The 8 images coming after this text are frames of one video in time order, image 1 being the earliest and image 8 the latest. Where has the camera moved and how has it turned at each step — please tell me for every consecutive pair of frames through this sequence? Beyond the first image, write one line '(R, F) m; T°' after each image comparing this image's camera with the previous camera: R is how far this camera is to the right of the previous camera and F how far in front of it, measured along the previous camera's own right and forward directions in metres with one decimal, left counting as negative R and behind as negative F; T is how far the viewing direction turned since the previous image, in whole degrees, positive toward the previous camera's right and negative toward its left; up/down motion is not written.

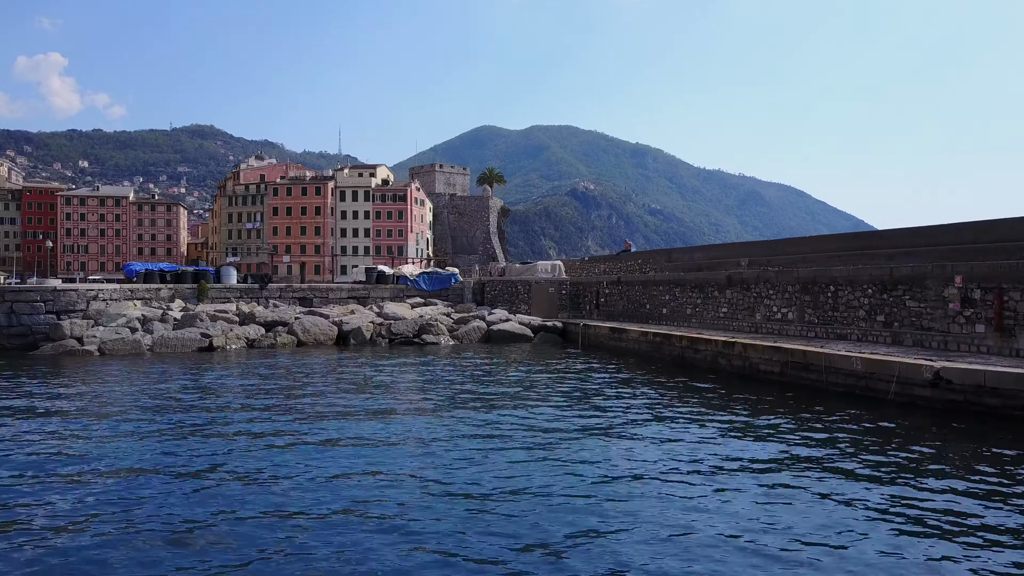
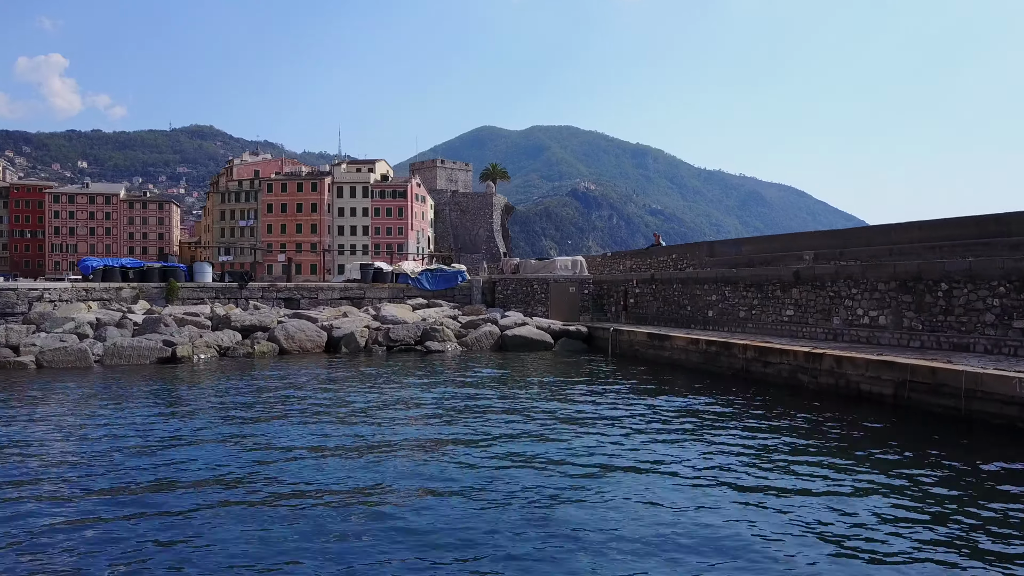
(-0.6, +4.2) m; 0°
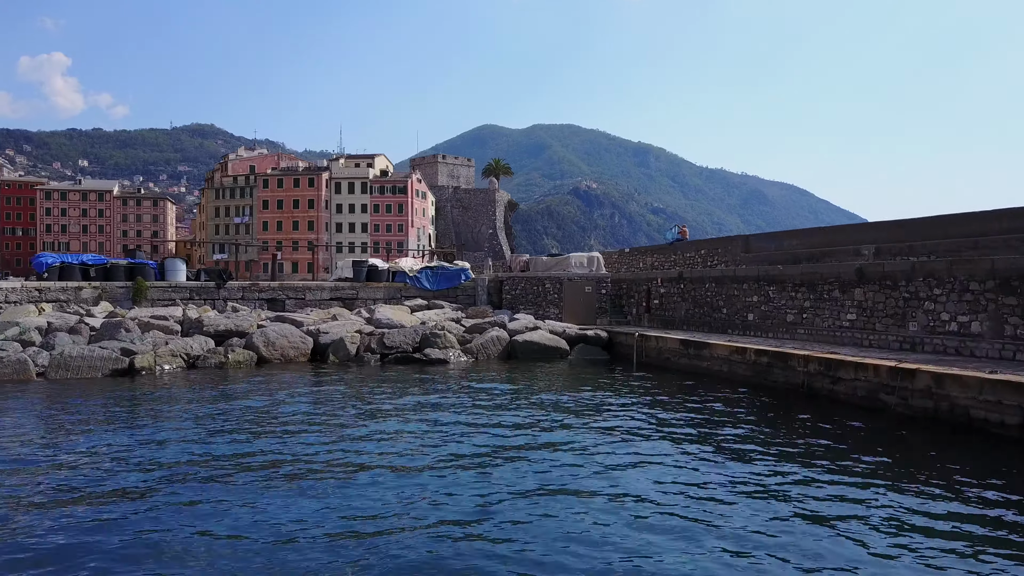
(-0.3, +3.0) m; 0°
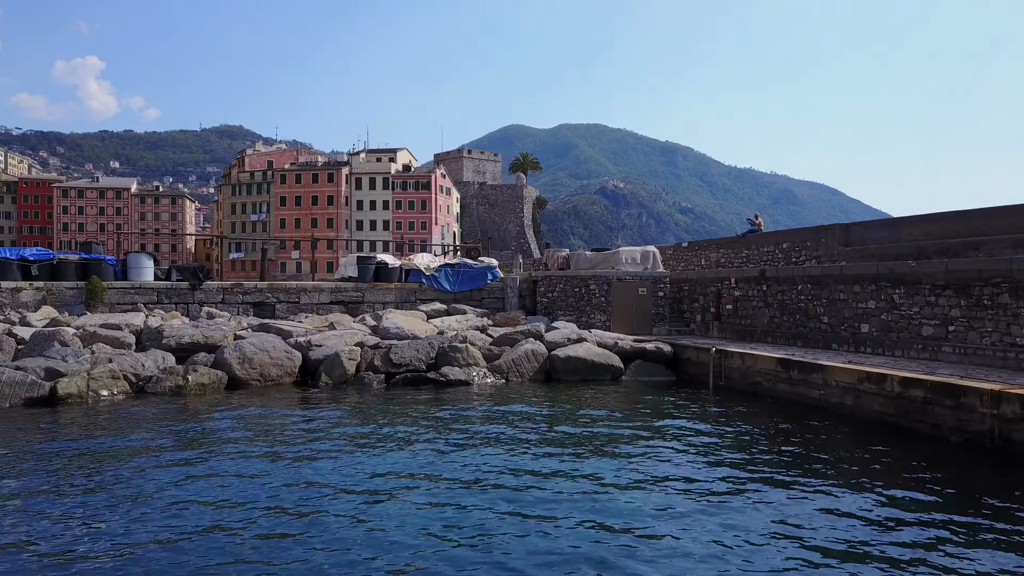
(-0.3, +4.7) m; -2°
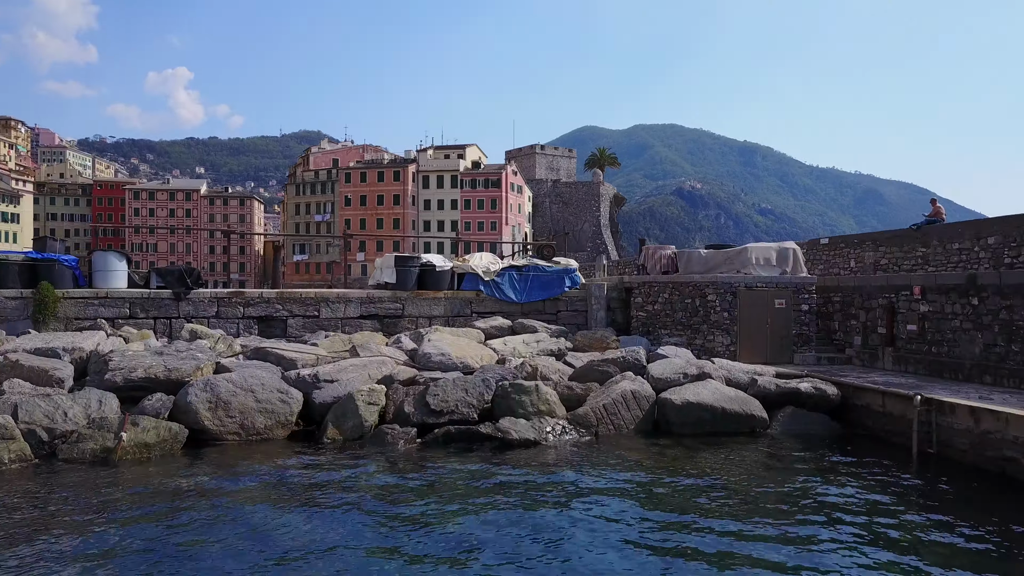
(-0.3, +5.6) m; -5°
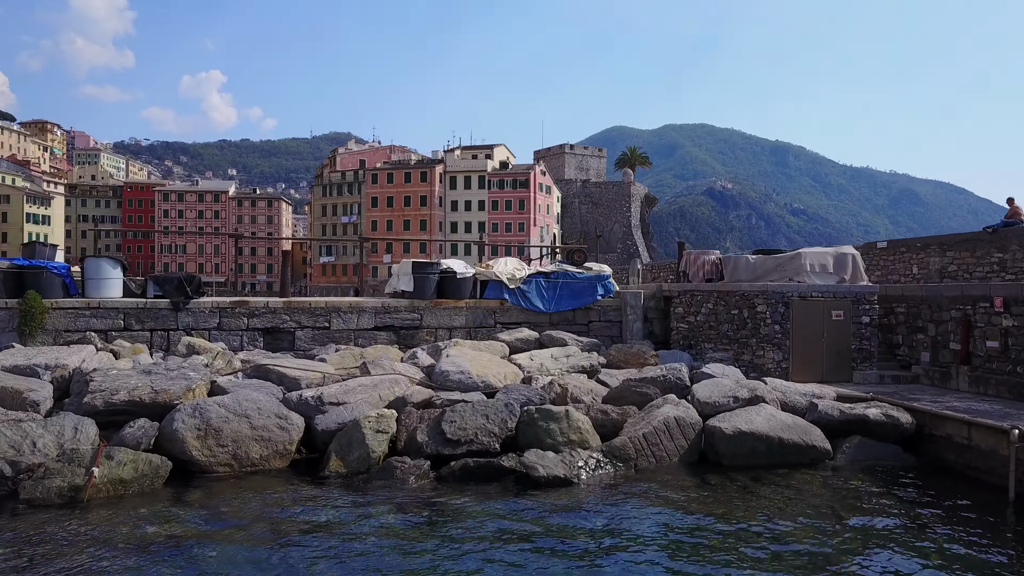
(0.0, +1.5) m; -2°
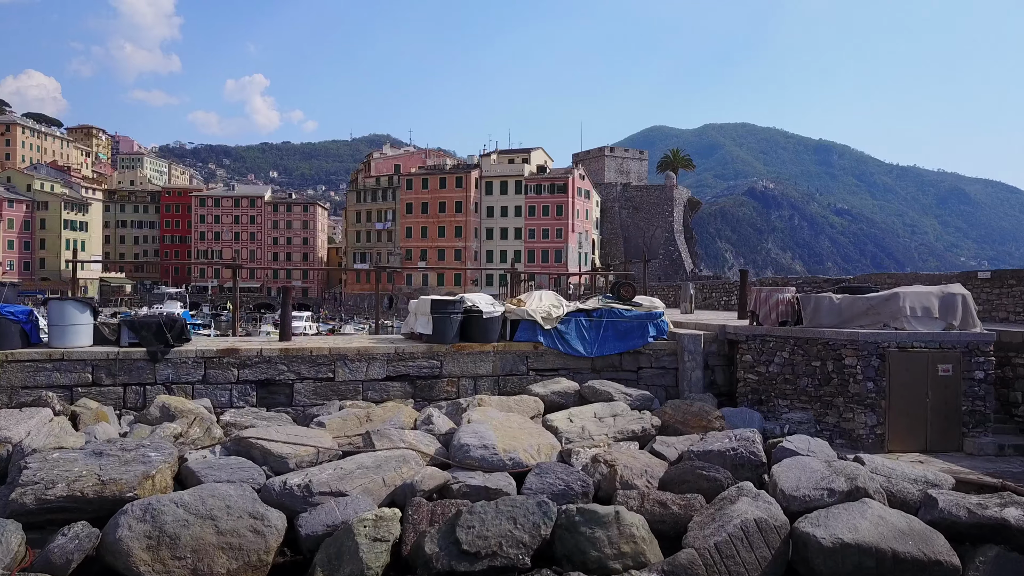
(0.0, +2.4) m; -3°
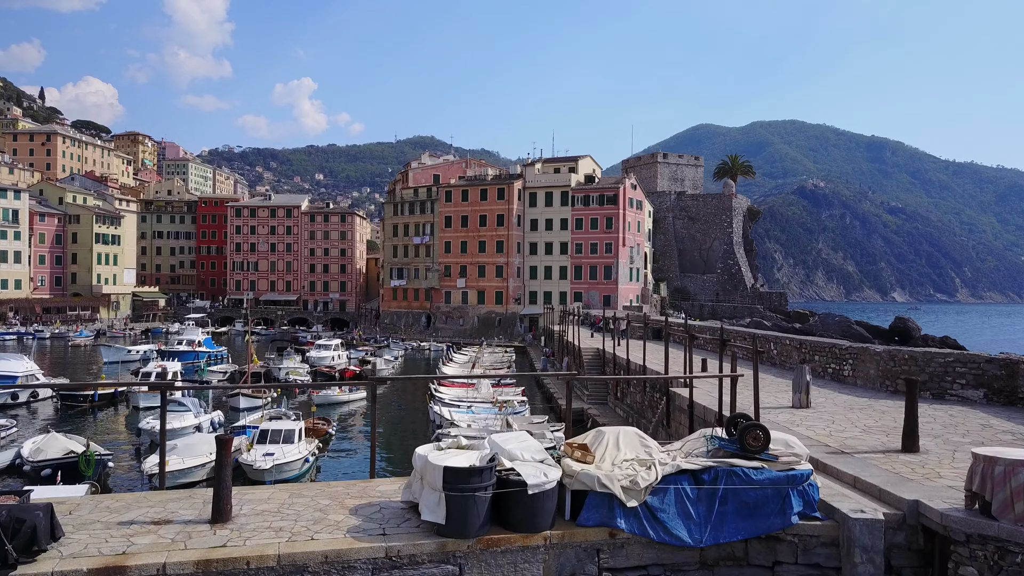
(-0.2, +5.2) m; -3°
